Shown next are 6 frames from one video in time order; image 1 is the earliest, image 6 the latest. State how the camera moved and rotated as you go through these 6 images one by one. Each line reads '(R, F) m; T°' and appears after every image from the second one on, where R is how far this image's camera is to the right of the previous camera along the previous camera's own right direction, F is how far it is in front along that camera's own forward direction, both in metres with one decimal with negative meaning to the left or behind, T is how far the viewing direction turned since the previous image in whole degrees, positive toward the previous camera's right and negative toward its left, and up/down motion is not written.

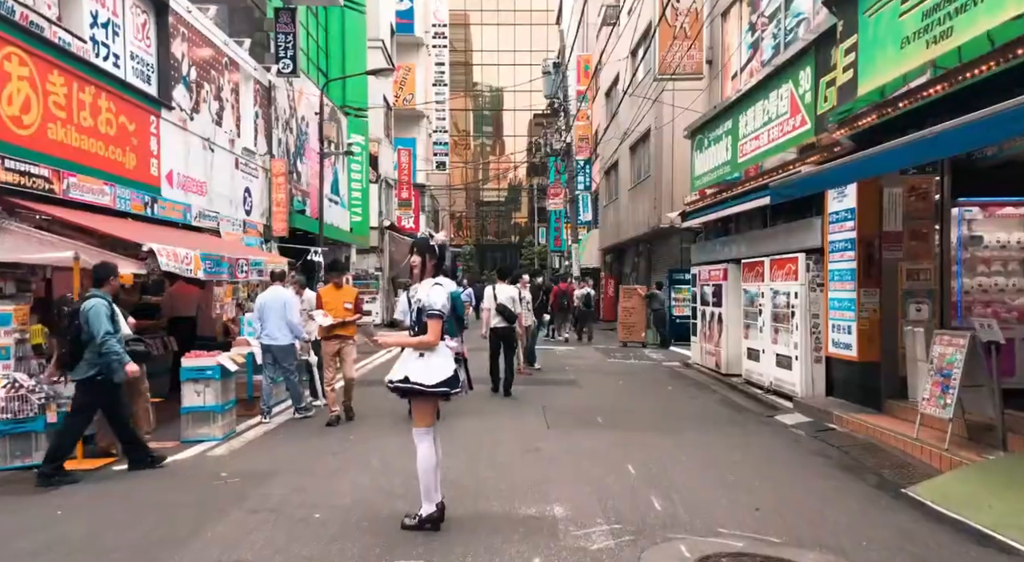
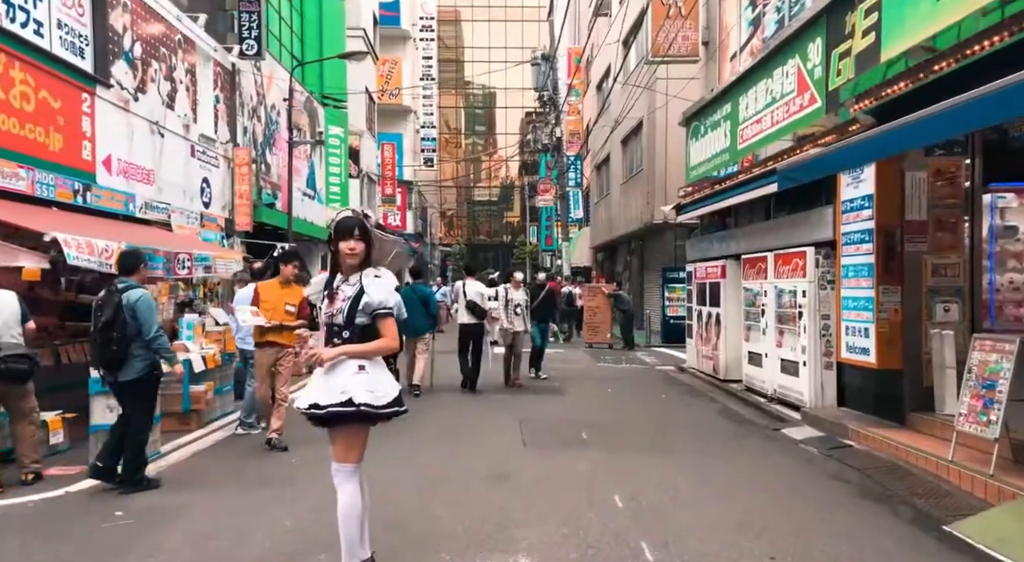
(+0.2, +1.2) m; 0°
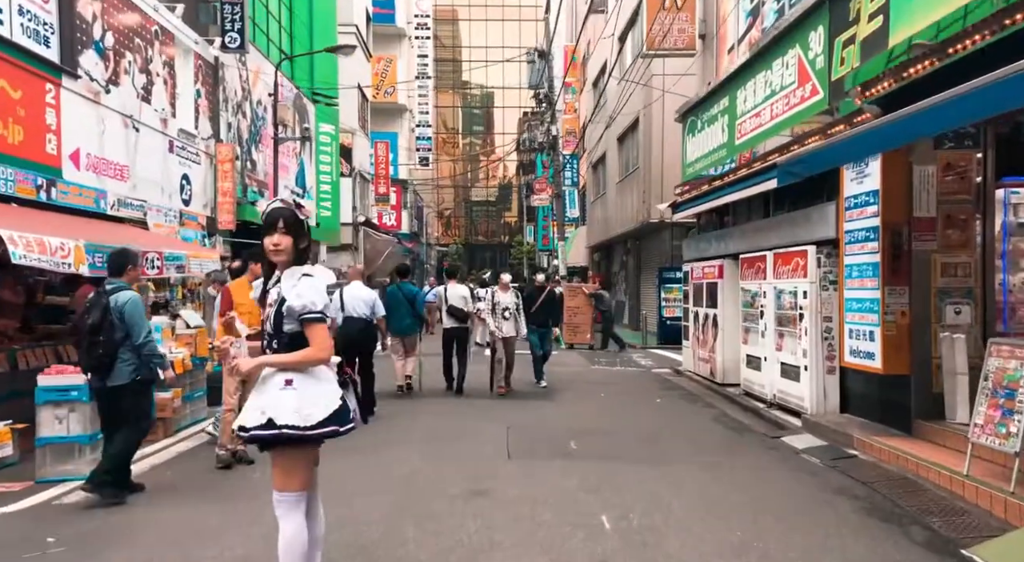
(+0.1, +0.5) m; 0°
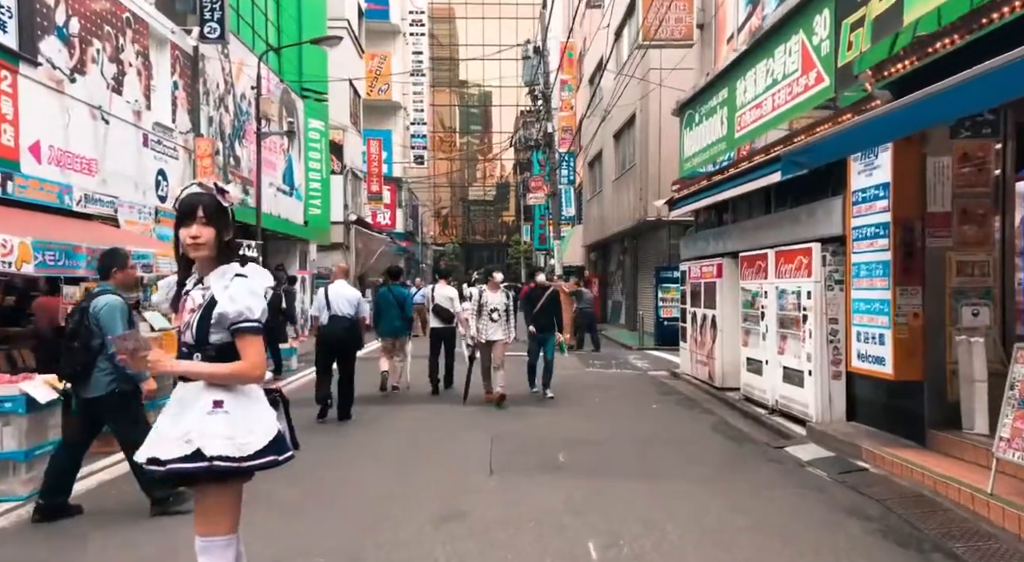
(+0.1, +0.6) m; 0°
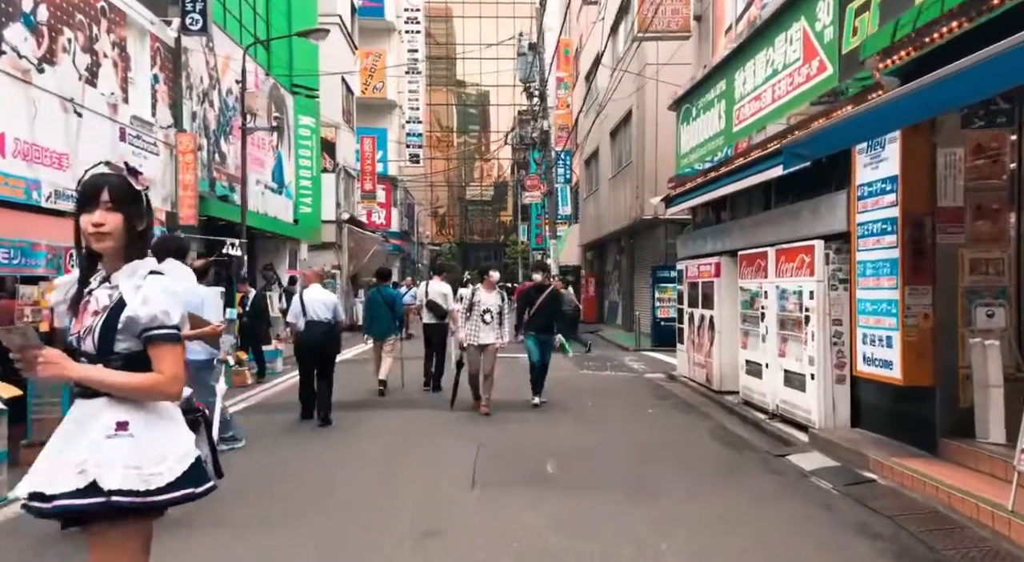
(+0.1, +0.4) m; 0°
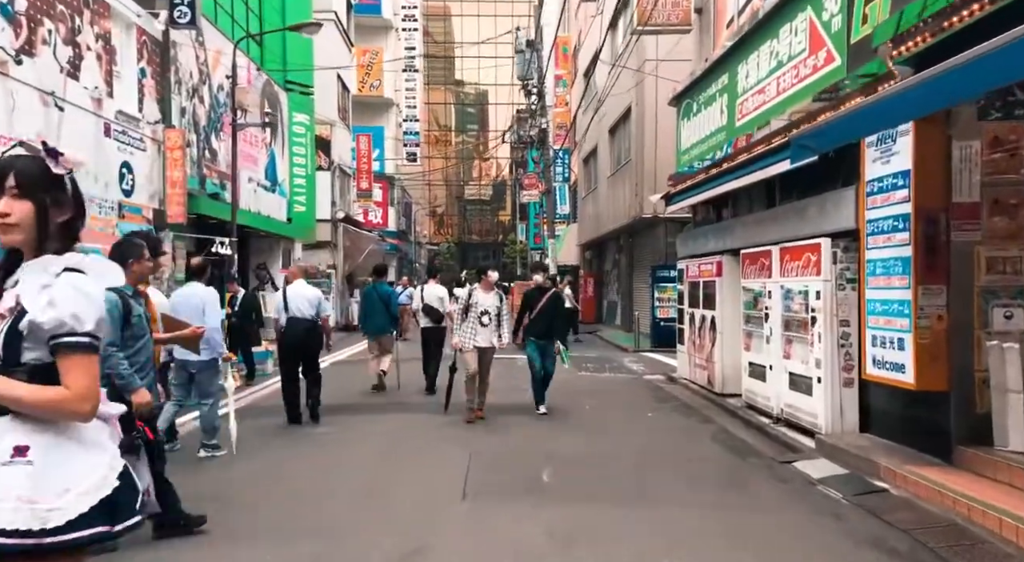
(0.0, +0.3) m; 0°
